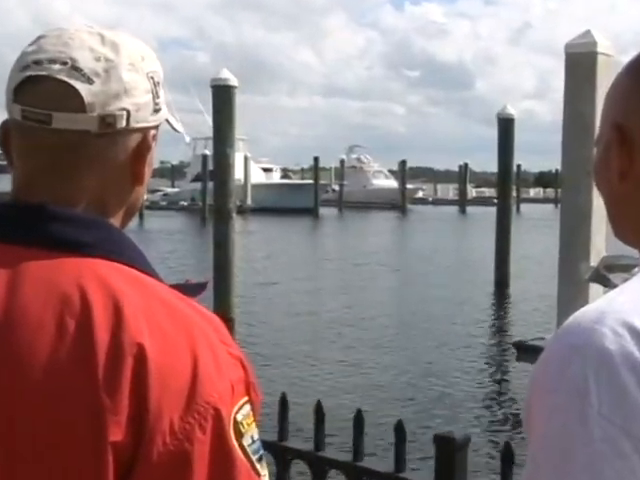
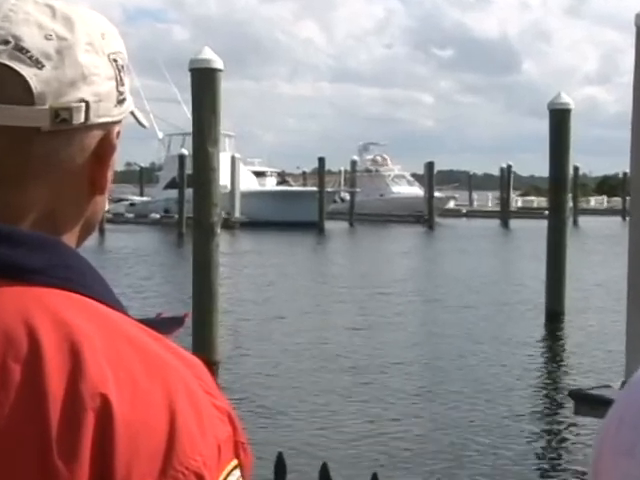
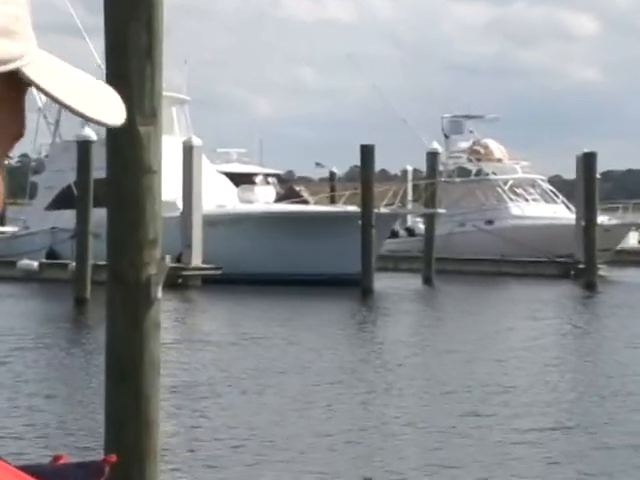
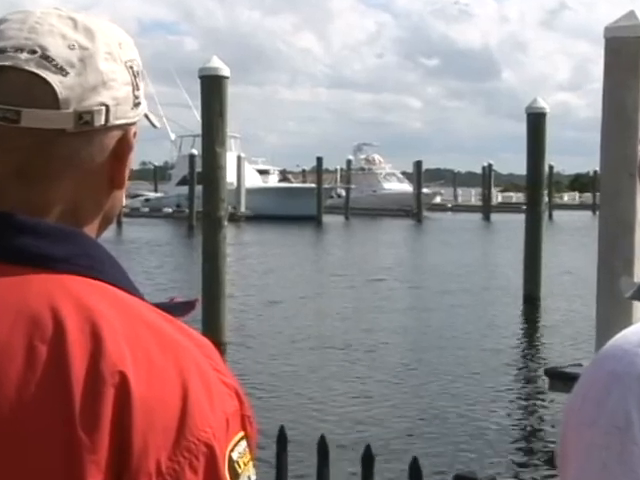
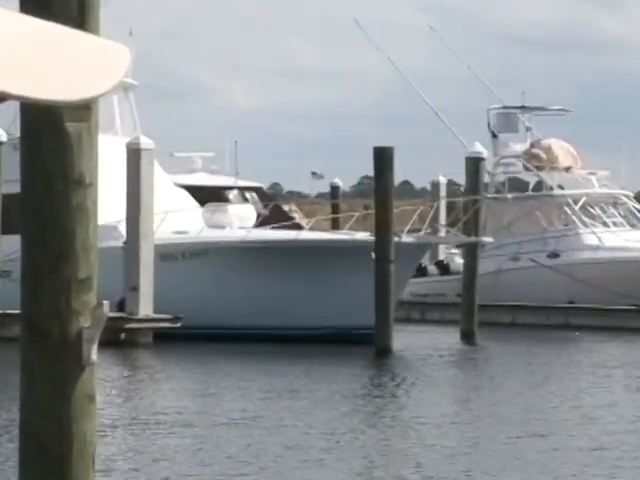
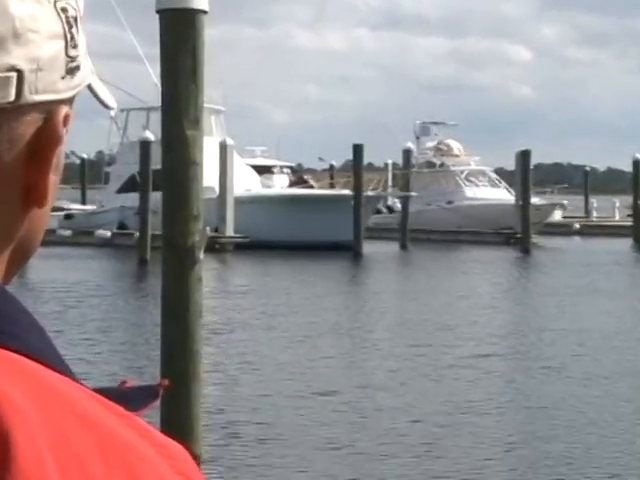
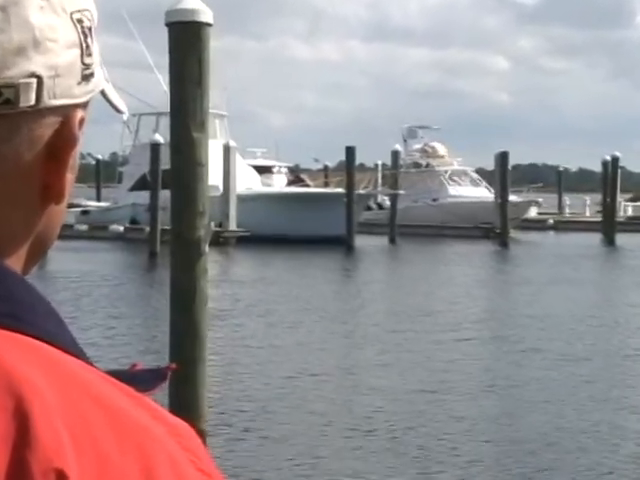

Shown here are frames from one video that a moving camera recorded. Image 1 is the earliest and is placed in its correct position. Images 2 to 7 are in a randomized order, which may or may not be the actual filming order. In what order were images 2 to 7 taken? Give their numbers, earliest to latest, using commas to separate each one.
4, 2, 7, 6, 3, 5
